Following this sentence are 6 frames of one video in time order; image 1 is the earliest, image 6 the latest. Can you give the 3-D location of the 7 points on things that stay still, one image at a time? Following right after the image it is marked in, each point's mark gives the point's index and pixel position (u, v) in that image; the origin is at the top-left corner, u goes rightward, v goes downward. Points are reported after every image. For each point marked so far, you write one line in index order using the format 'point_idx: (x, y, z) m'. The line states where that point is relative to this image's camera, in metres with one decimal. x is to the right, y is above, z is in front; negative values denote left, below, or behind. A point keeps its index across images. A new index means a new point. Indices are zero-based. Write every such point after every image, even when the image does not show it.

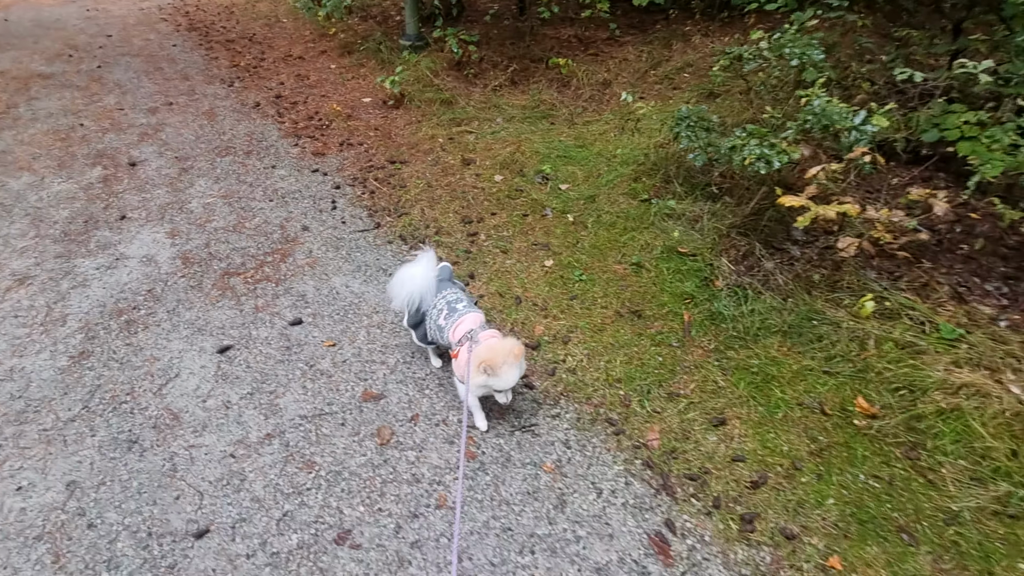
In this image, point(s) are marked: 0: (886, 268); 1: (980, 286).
0: (+2.5, +0.1, +3.3) m
1: (+2.9, 0.0, +3.2) m
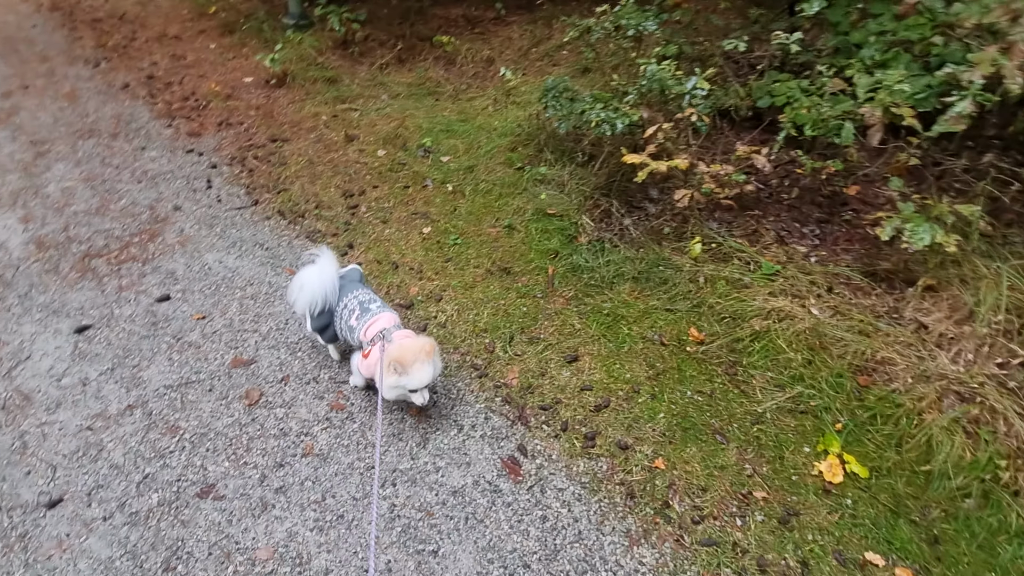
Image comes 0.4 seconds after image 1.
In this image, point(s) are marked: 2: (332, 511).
0: (+1.6, +0.5, +3.8) m
1: (+2.1, +0.4, +3.7) m
2: (-0.8, -1.0, +2.3) m
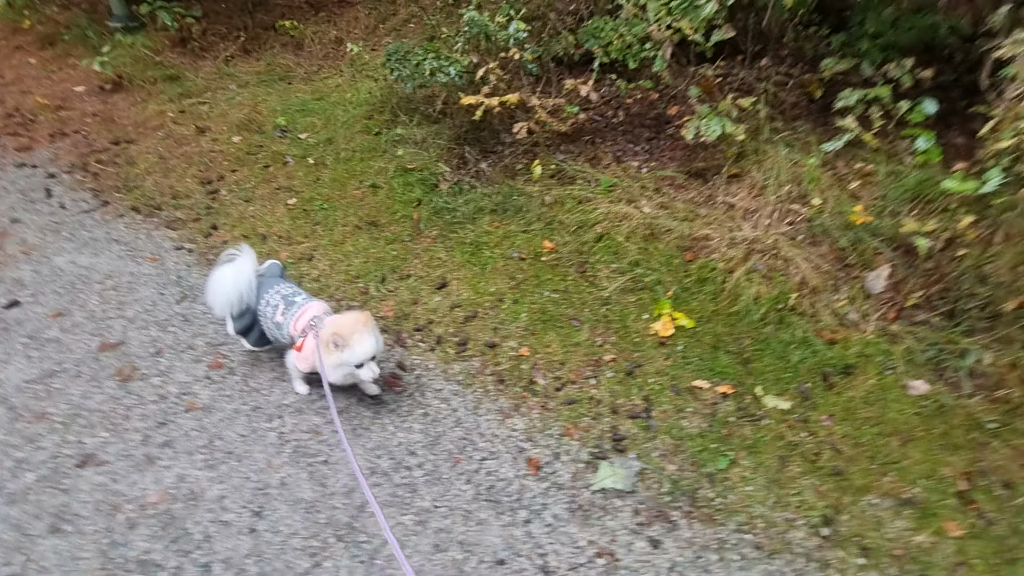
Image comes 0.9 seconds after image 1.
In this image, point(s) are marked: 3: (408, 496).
0: (+0.5, +1.2, +4.2) m
1: (+1.0, +1.1, +4.1) m
2: (-1.4, -0.8, +2.4) m
3: (-0.5, -0.9, +2.2) m
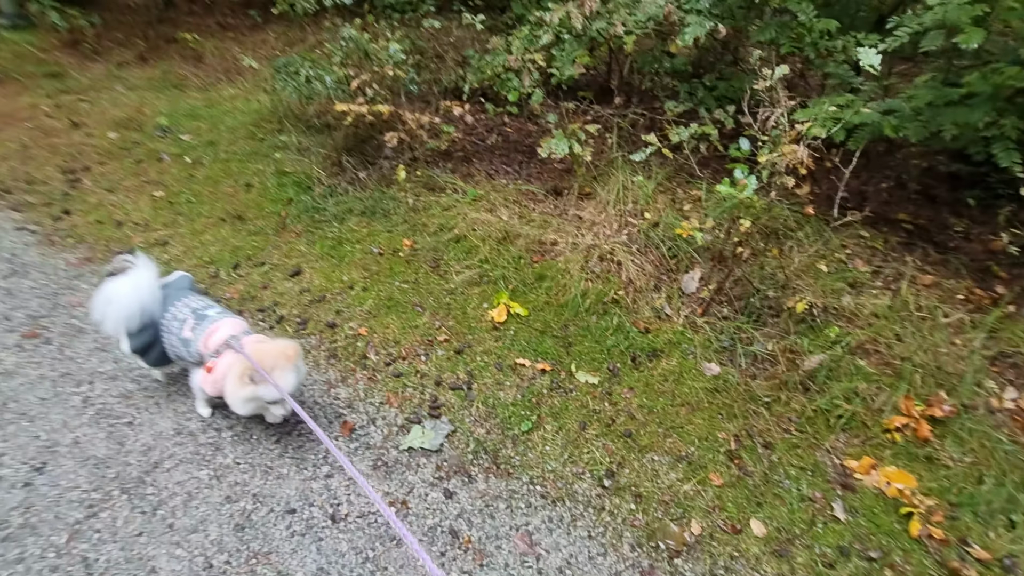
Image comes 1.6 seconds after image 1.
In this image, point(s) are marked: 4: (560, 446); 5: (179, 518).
0: (-0.6, +1.1, +4.5) m
1: (-0.1, +1.1, +4.5) m
2: (-2.2, -0.5, +2.3) m
3: (-1.3, -0.7, +2.2) m
4: (+0.2, -0.8, +2.5) m
5: (-1.3, -0.9, +2.0) m
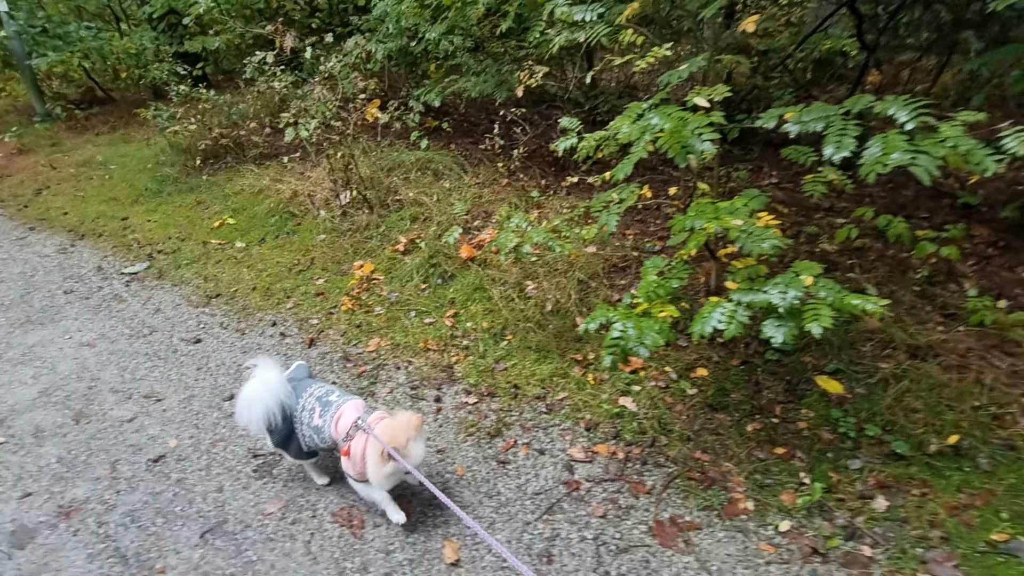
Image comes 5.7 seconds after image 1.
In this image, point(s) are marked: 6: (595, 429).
0: (-3.6, +1.8, +7.0) m
1: (-3.1, +1.8, +7.0) m
2: (-5.4, +0.2, +4.9) m
3: (-4.5, +0.1, +4.7) m
4: (-2.9, +0.2, +4.7) m
5: (-4.5, 0.0, +4.5) m
6: (+0.5, -0.8, +2.9) m
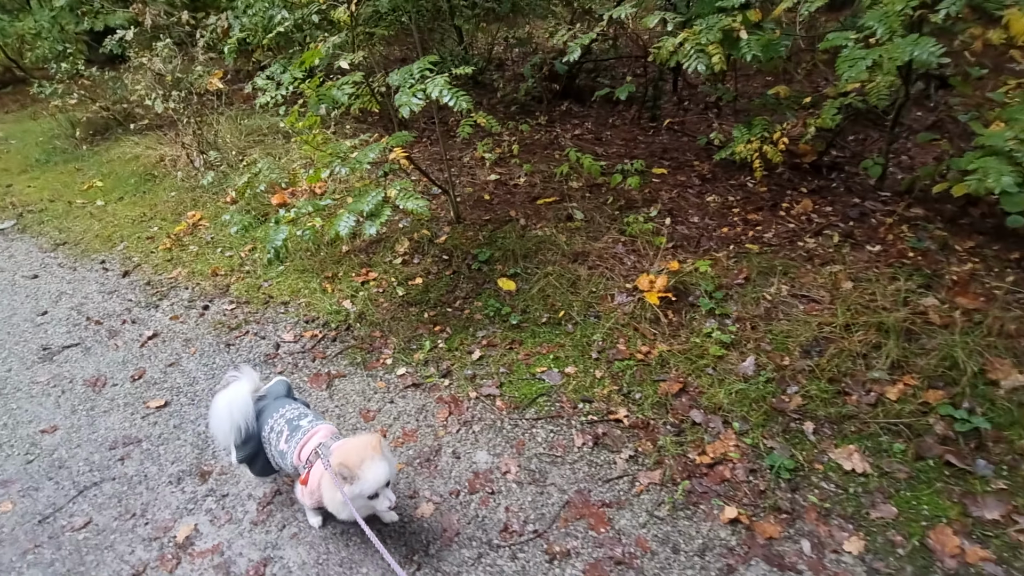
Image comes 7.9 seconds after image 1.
0: (-5.7, +2.4, +7.7) m
1: (-5.2, +2.4, +7.7) m
2: (-7.4, +0.6, +5.7) m
3: (-6.5, +0.6, +5.5) m
4: (-5.0, +0.7, +5.5) m
5: (-6.5, +0.4, +5.2) m
6: (-1.5, -0.2, +3.8) m
